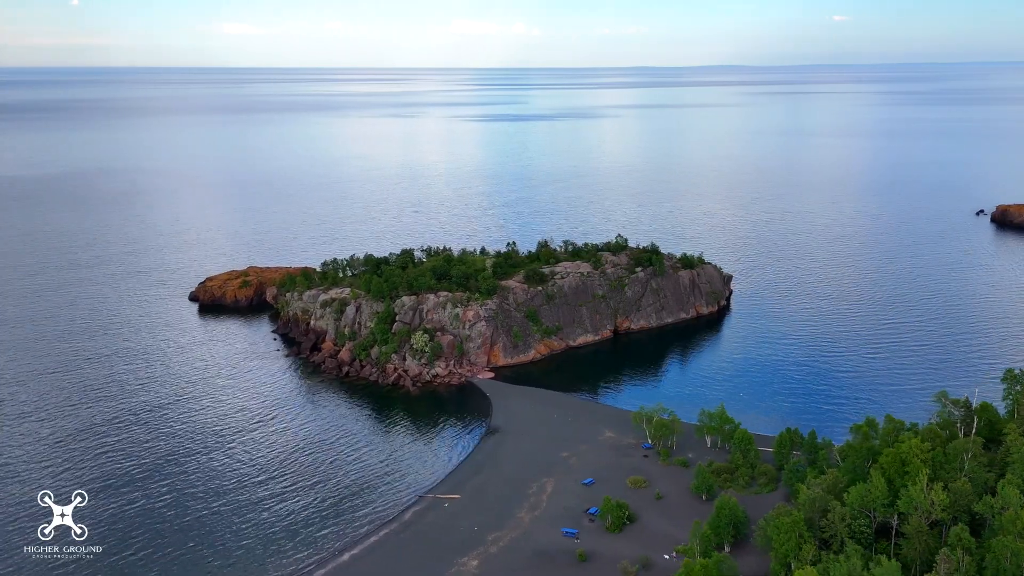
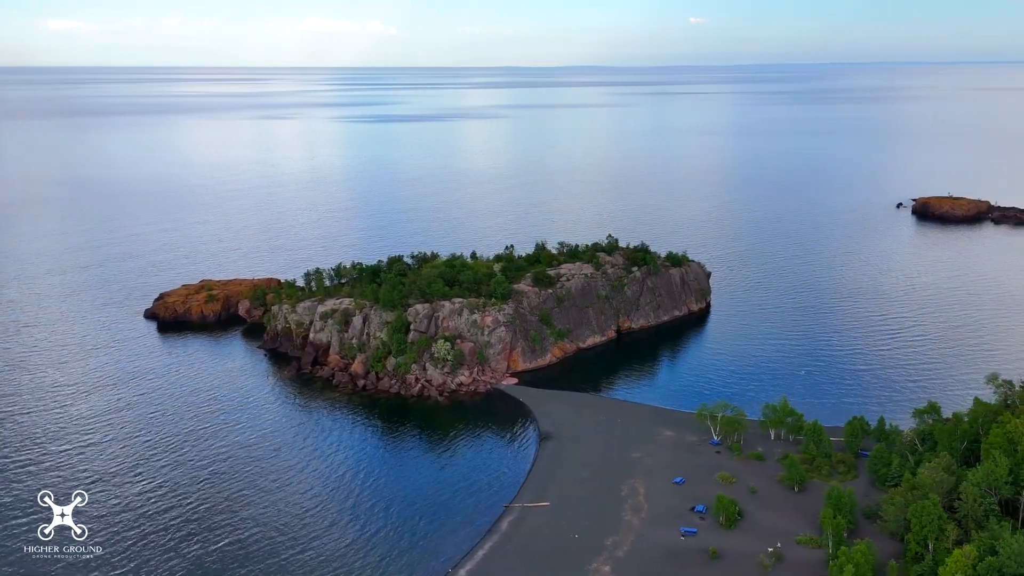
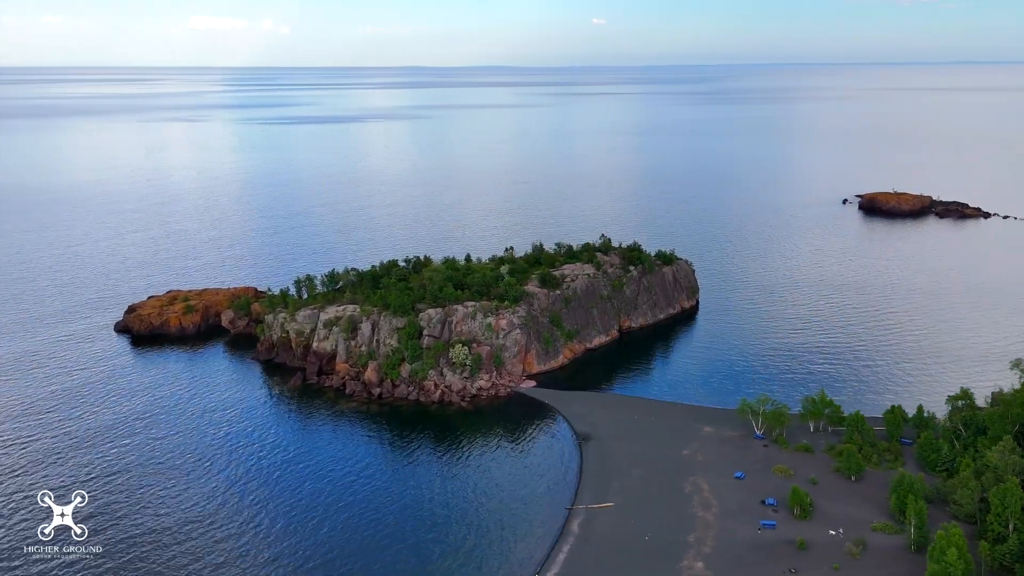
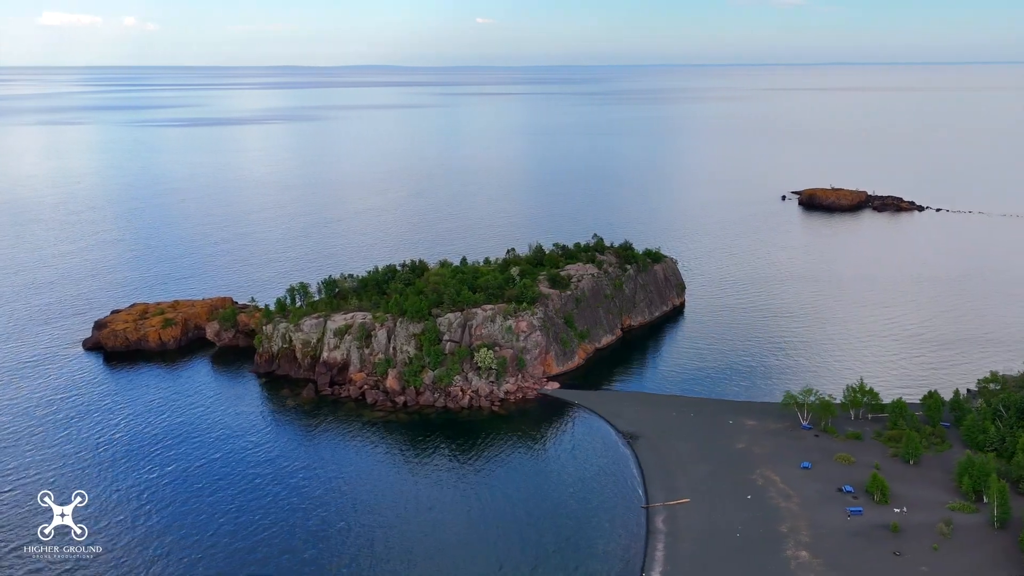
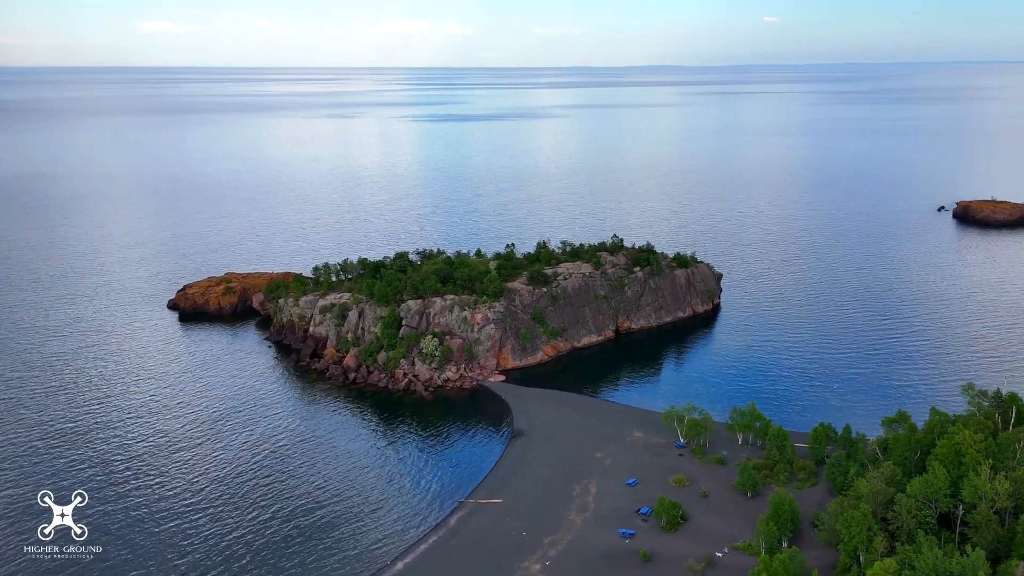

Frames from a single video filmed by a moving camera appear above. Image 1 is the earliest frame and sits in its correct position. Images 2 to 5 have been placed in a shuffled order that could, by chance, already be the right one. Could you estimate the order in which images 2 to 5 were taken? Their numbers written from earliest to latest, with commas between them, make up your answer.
5, 2, 3, 4
